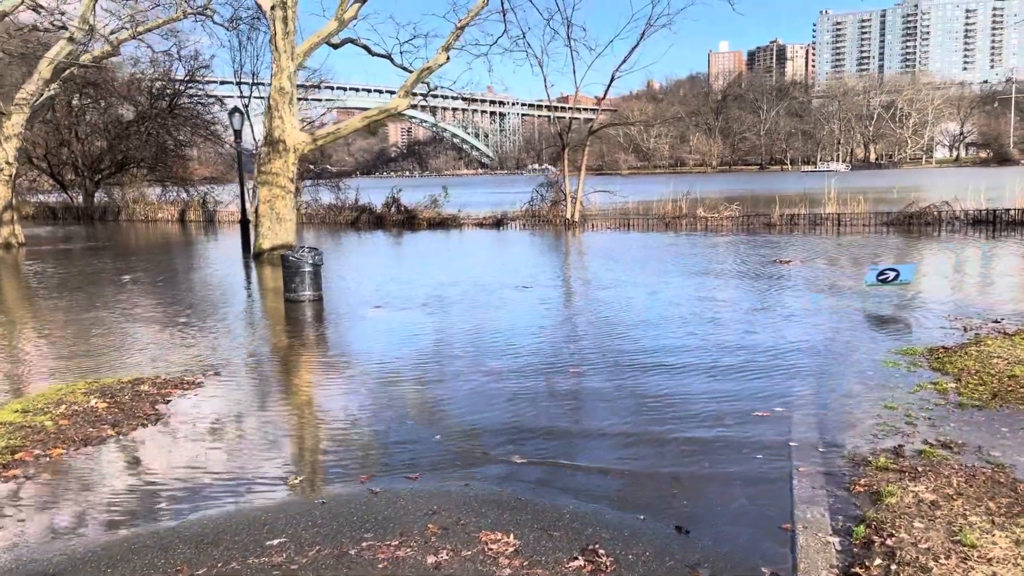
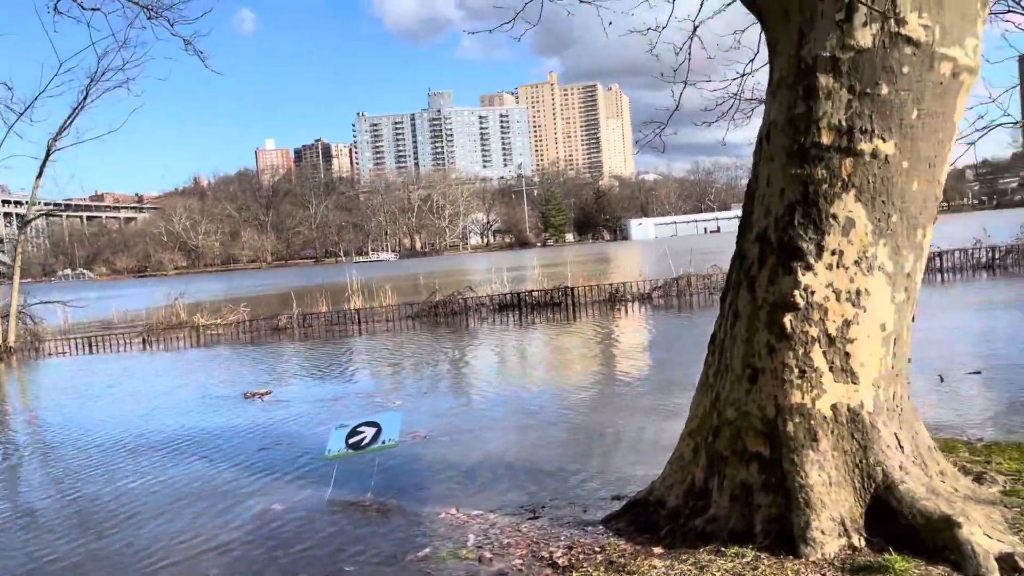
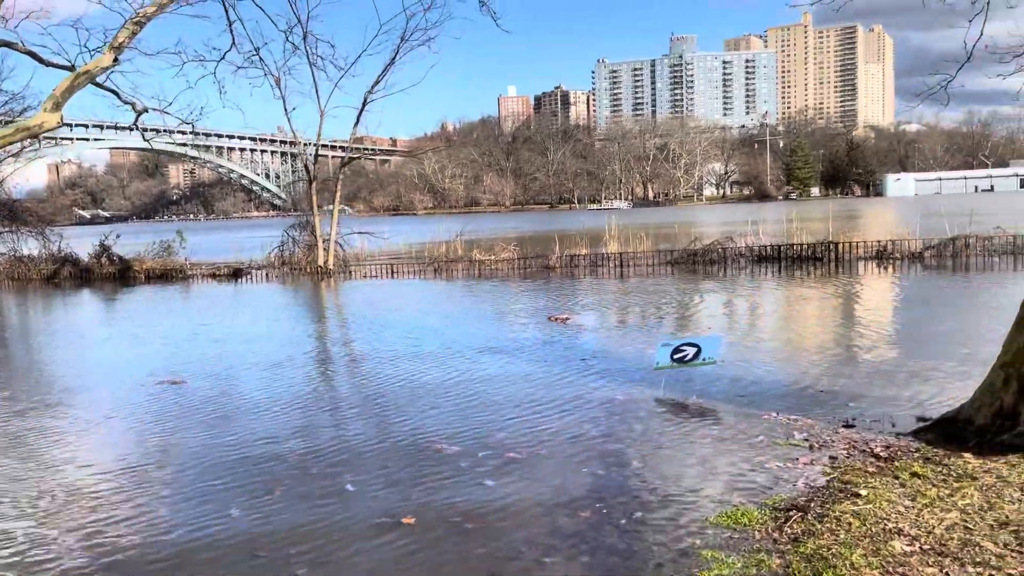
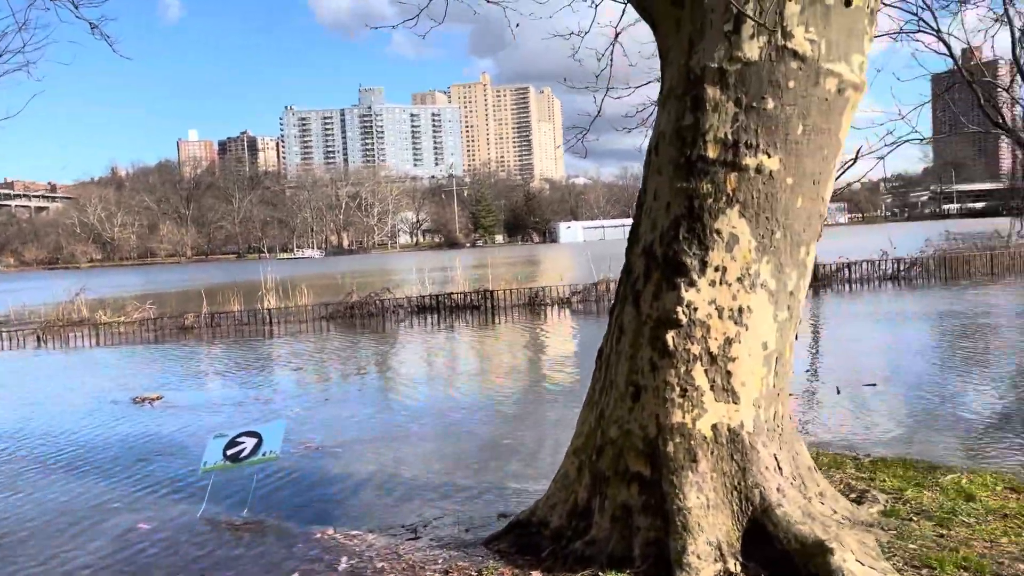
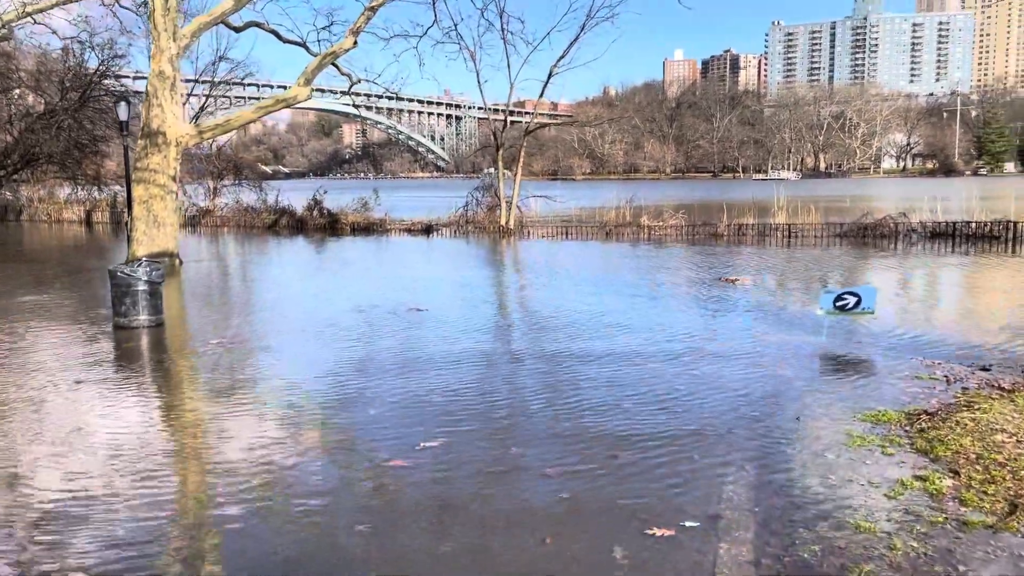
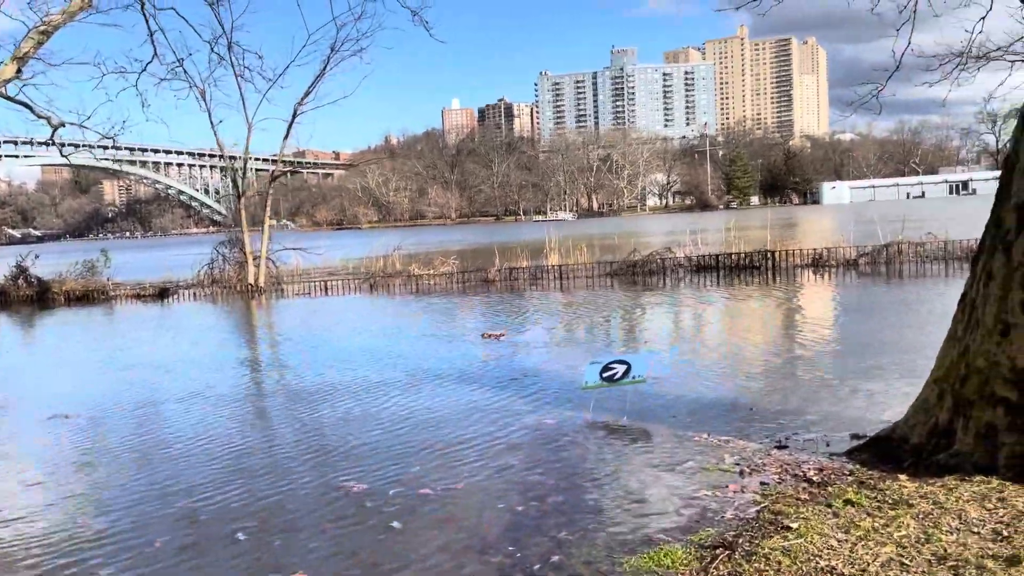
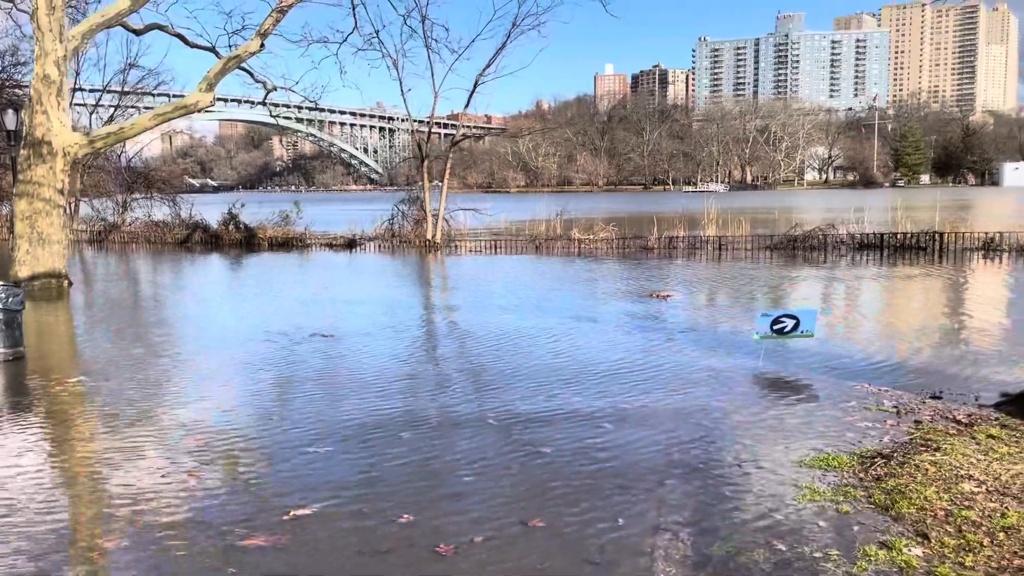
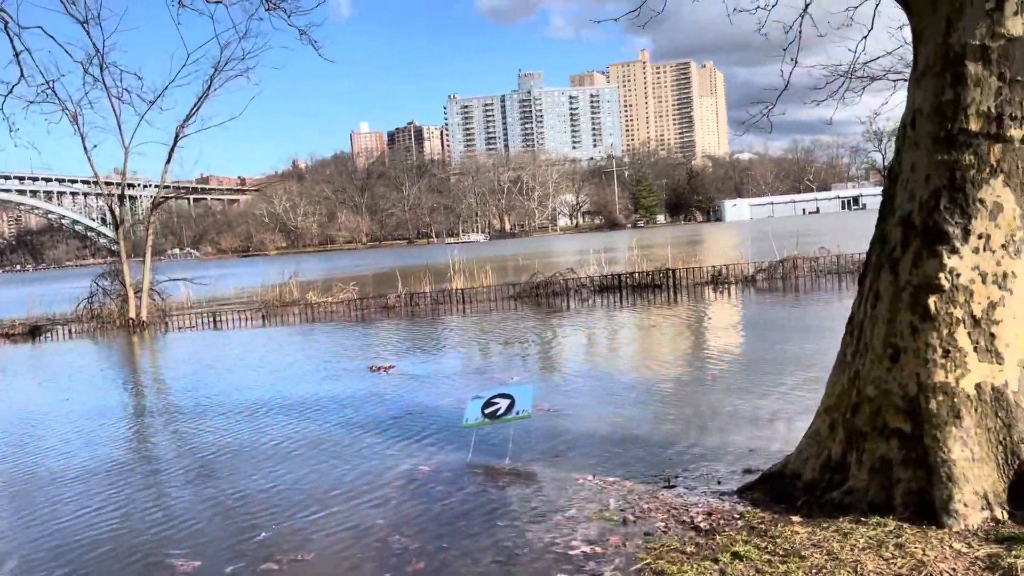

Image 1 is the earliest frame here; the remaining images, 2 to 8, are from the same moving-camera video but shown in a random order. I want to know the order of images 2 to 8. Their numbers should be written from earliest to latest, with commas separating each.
5, 7, 3, 6, 8, 2, 4
